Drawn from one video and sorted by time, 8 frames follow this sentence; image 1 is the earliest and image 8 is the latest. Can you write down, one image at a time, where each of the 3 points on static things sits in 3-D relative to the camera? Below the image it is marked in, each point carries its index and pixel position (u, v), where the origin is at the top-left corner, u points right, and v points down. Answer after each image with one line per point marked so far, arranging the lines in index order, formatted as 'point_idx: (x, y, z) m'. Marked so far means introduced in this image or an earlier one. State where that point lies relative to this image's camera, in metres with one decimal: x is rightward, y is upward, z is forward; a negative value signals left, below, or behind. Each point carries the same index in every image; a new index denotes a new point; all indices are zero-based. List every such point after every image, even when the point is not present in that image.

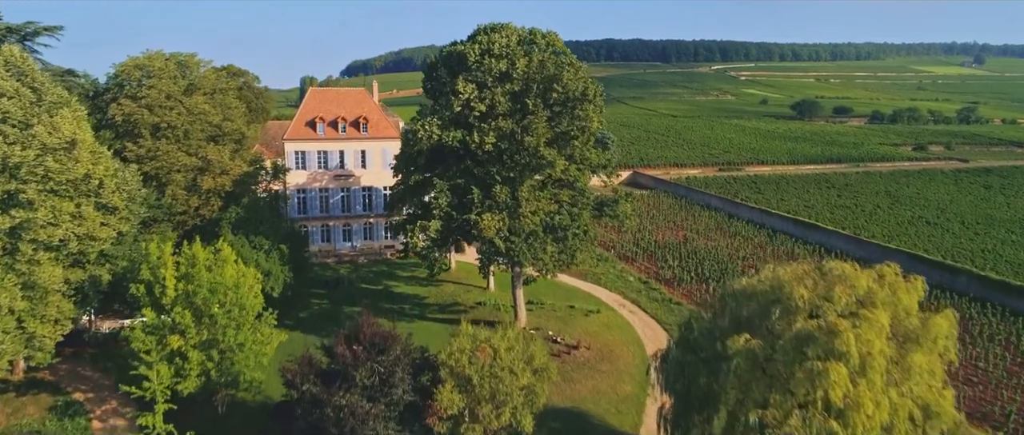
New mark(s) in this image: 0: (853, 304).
0: (+8.6, -2.2, +17.5) m
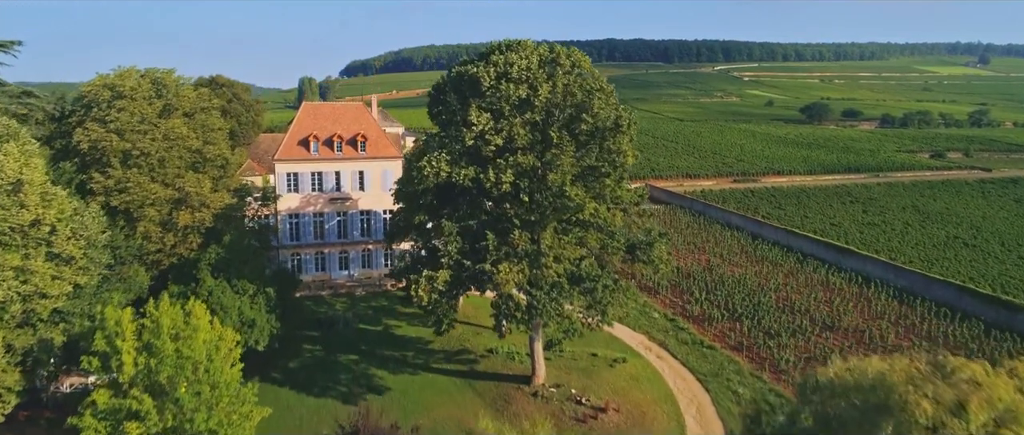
0: (+9.4, -4.0, +13.6) m
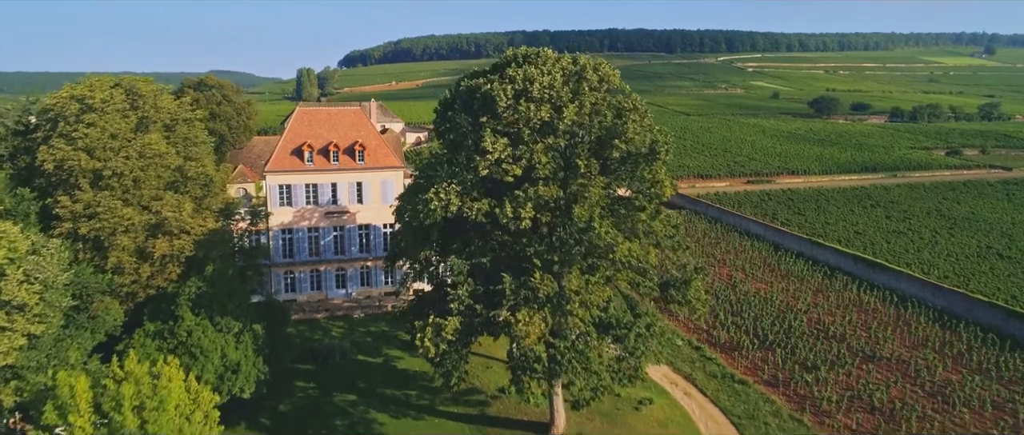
0: (+10.0, -5.4, +10.5) m
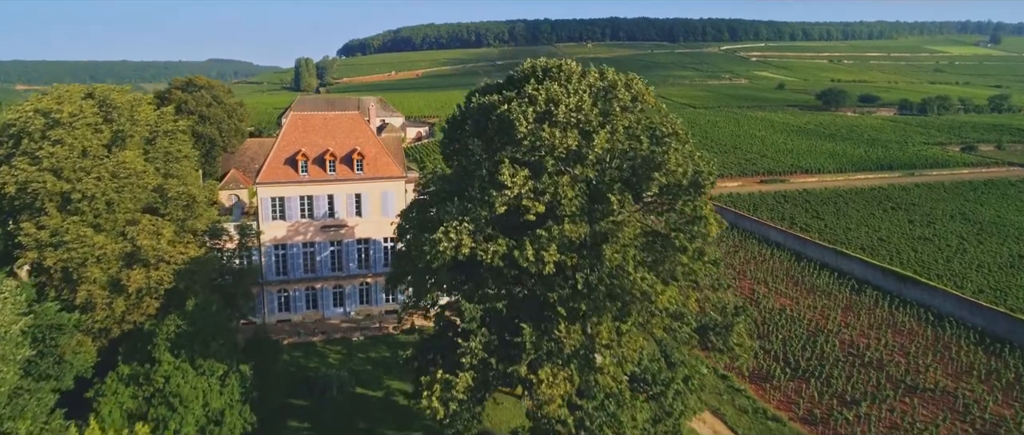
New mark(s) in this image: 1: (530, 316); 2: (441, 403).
0: (+10.6, -6.7, +7.7) m
1: (+0.5, -2.8, +19.3) m
2: (-1.9, -5.0, +18.7) m
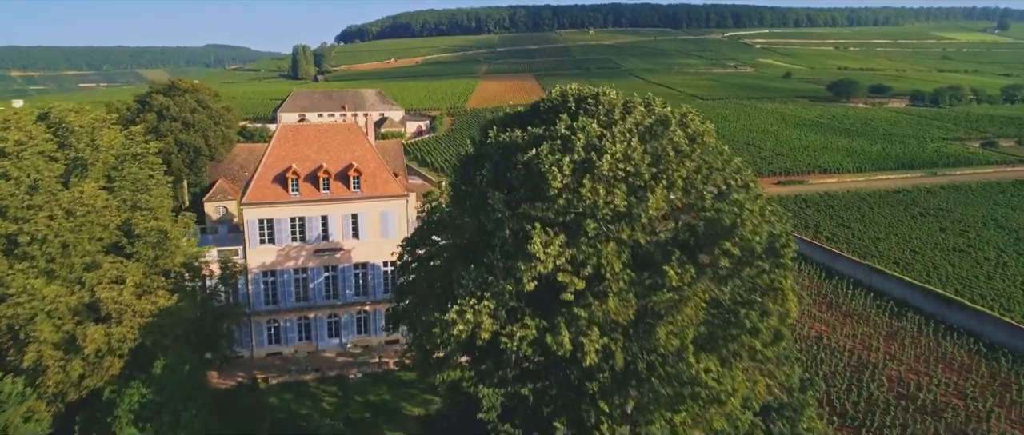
0: (+11.2, -8.5, +4.3) m
1: (+1.1, -4.3, +15.8) m
2: (-1.3, -6.6, +15.3) m
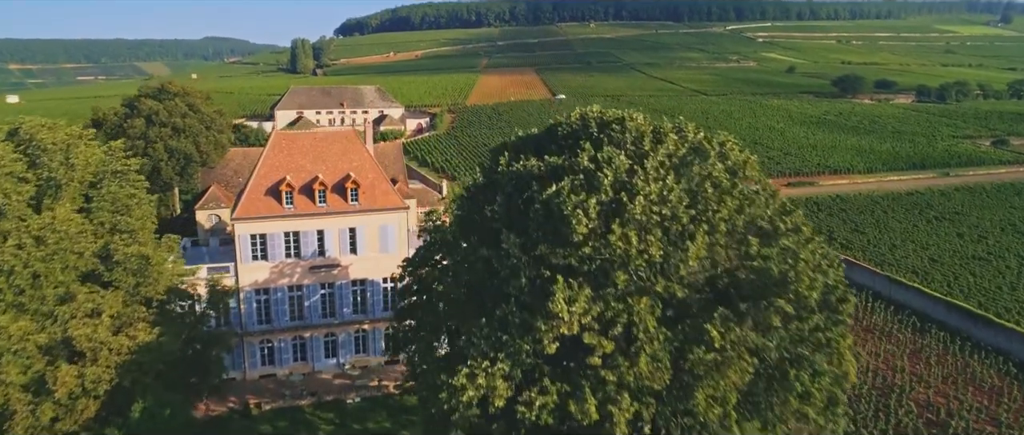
0: (+11.6, -9.5, +2.5) m
1: (+1.5, -5.2, +14.0) m
2: (-0.9, -7.5, +13.5) m
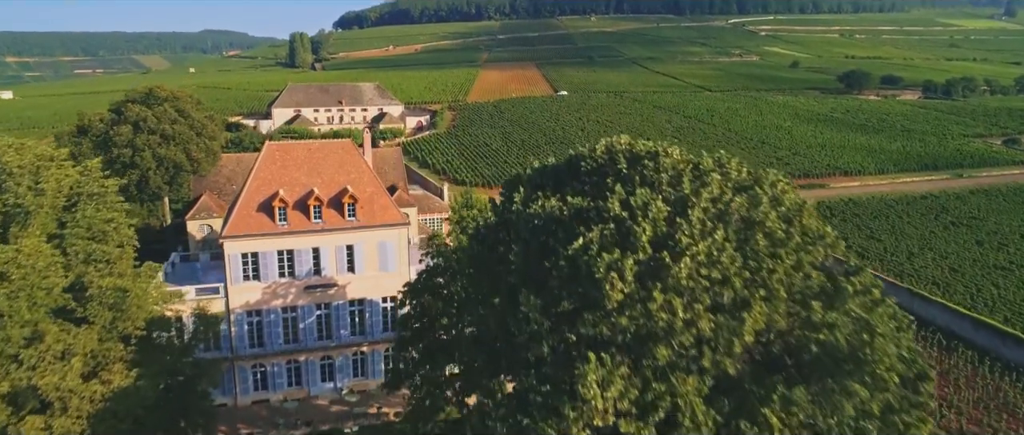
0: (+11.9, -10.6, +0.7) m
1: (+1.8, -6.2, +12.1) m
2: (-0.6, -8.5, +11.6) m
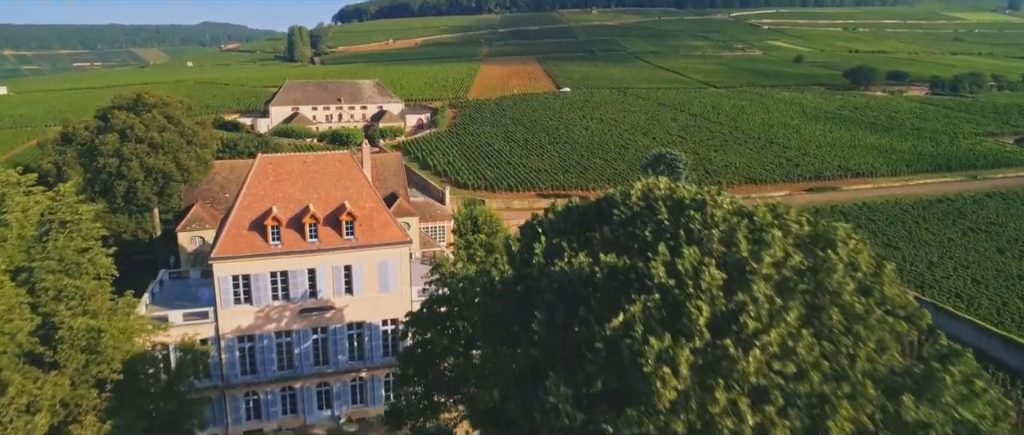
0: (+12.3, -11.7, -1.1) m
1: (+2.2, -7.2, +10.3) m
2: (-0.2, -9.5, +9.8) m
